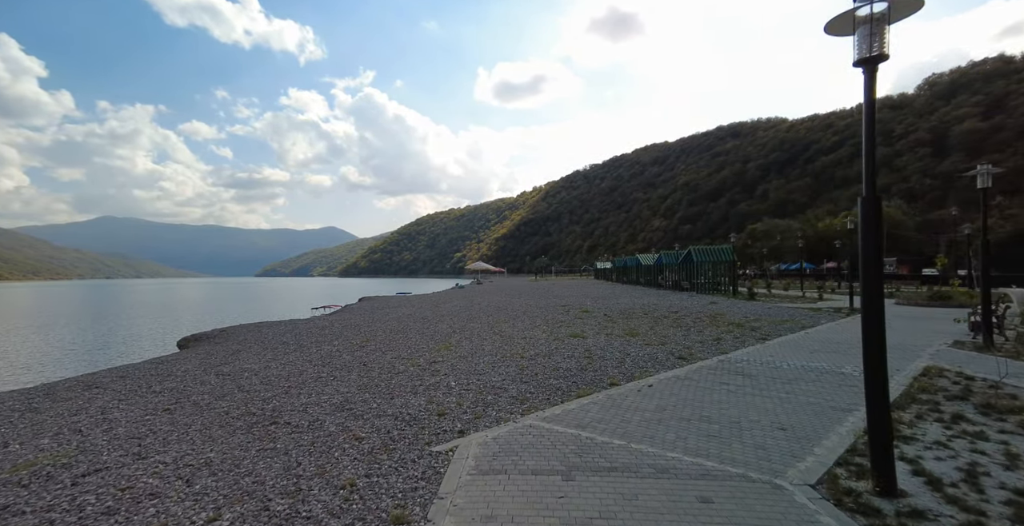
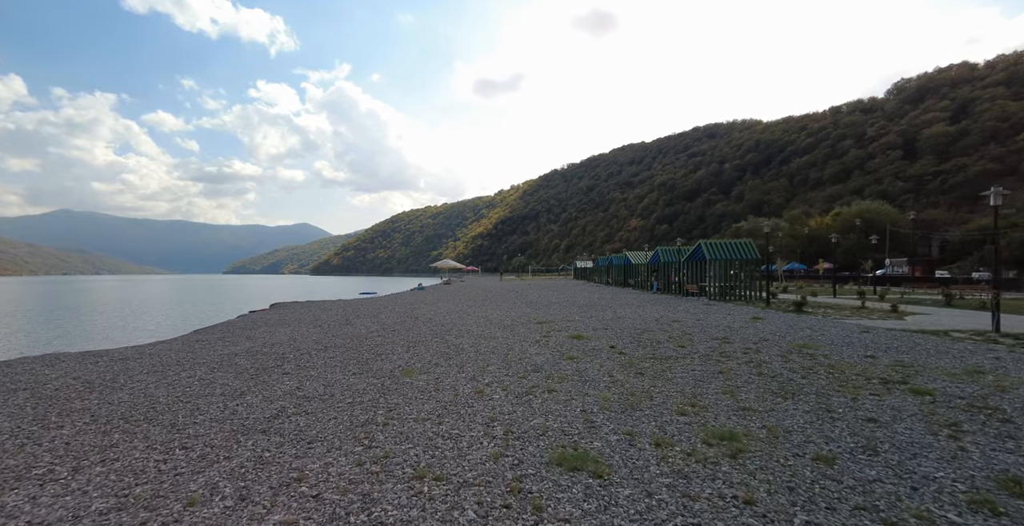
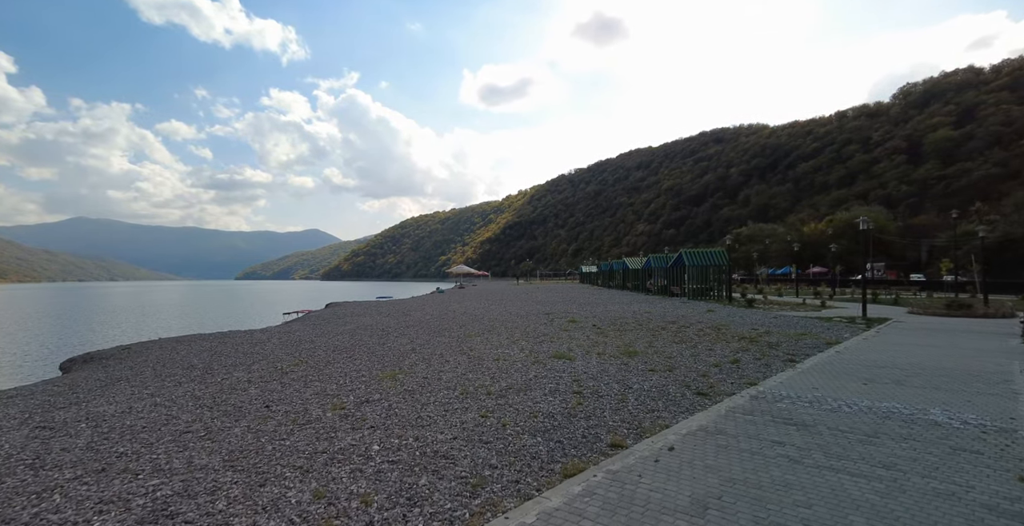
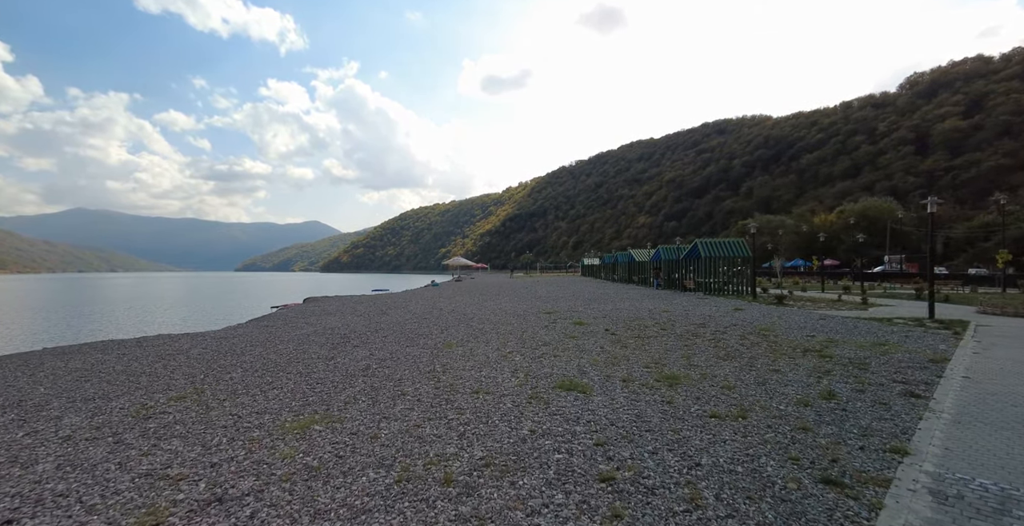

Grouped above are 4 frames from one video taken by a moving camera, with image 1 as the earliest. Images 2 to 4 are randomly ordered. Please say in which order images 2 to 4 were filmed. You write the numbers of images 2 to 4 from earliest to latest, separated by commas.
3, 4, 2
